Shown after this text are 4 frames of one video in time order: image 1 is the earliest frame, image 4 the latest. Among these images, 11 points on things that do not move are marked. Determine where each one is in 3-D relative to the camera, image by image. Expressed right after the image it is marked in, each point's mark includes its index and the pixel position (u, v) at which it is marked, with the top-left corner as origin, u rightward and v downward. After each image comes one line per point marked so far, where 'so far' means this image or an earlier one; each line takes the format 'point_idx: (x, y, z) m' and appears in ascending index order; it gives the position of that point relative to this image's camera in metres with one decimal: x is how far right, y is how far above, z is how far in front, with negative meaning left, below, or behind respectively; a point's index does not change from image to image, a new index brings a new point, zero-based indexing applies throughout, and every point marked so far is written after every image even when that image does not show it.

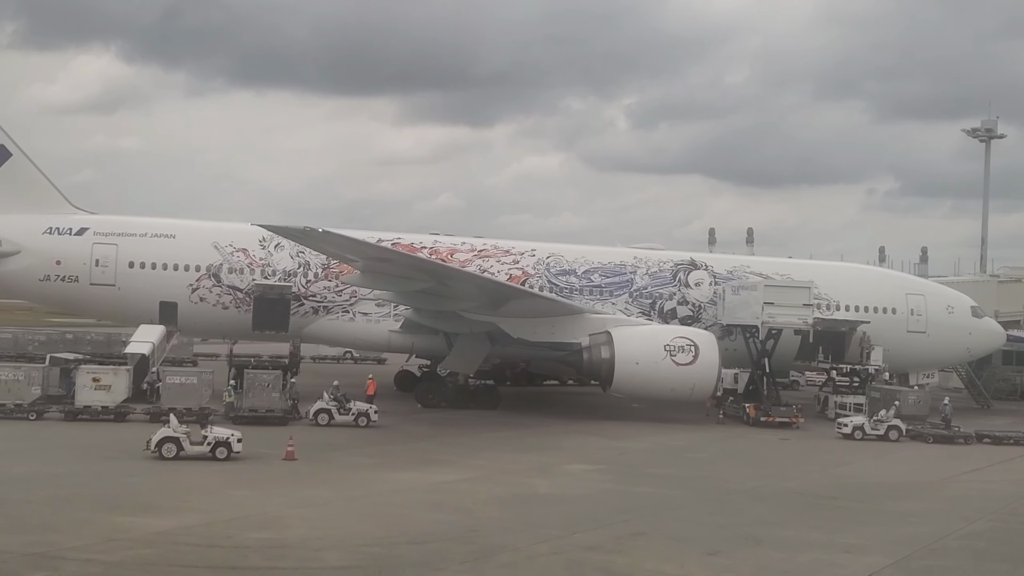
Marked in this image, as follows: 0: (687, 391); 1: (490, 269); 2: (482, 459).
0: (+1.8, -1.1, +14.5) m
1: (-0.3, +0.2, +16.1) m
2: (-0.2, -1.3, +10.7) m
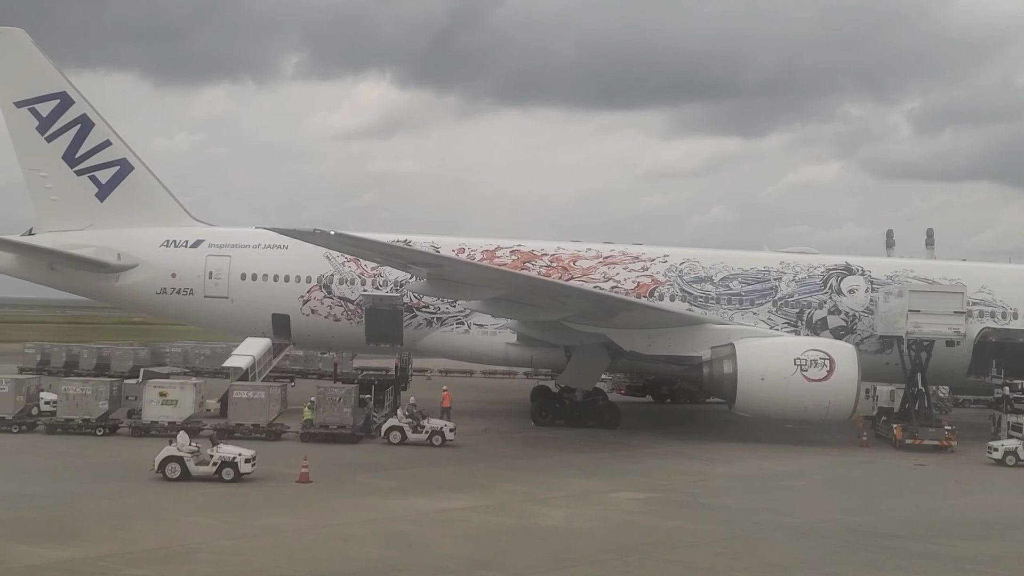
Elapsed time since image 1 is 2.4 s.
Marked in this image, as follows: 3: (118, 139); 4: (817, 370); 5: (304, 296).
0: (+2.8, -1.1, +13.0) m
1: (+1.1, +0.1, +15.0) m
2: (+0.1, -1.3, +9.6) m
3: (-4.3, +1.6, +15.7) m
4: (+2.8, -0.7, +13.0) m
5: (-2.2, -0.1, +15.0) m
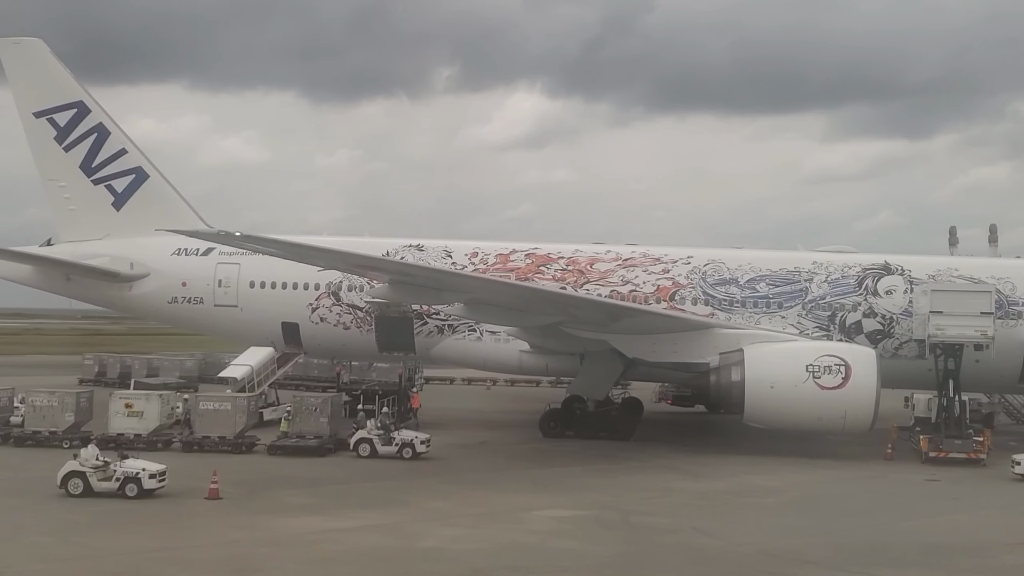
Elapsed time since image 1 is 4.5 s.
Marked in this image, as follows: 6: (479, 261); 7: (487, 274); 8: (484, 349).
0: (+2.7, -1.1, +12.1) m
1: (+1.2, +0.1, +14.2) m
2: (-0.3, -1.3, +9.0) m
3: (-4.1, +1.5, +15.5) m
4: (+2.7, -0.7, +12.0) m
5: (-2.0, -0.2, +14.5) m
6: (-0.3, +0.3, +14.7) m
7: (-0.3, +0.1, +14.6) m
8: (-0.3, -0.6, +14.1) m
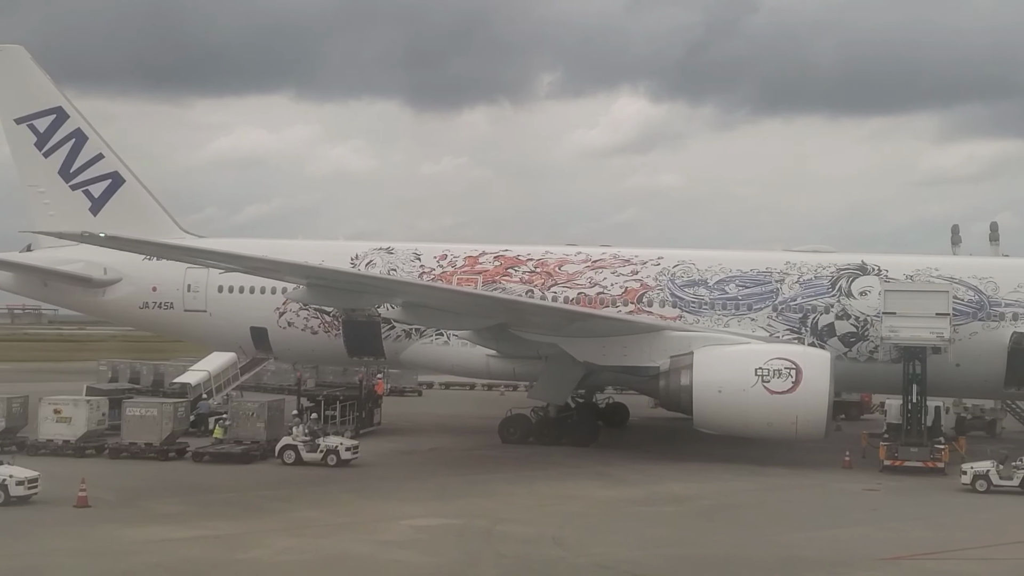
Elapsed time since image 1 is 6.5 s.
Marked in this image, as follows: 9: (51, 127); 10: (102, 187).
0: (+2.2, -1.1, +11.6) m
1: (+0.9, +0.1, +13.9) m
2: (-1.1, -1.3, +8.7) m
3: (-4.4, +1.5, +15.6) m
4: (+2.2, -0.8, +11.5) m
5: (-2.3, -0.2, +14.4) m
6: (-0.7, +0.2, +14.4) m
7: (-0.6, +0.1, +14.3) m
8: (-0.6, -0.6, +13.8) m
9: (-5.0, +1.8, +15.5) m
10: (-4.4, +1.1, +15.6) m
